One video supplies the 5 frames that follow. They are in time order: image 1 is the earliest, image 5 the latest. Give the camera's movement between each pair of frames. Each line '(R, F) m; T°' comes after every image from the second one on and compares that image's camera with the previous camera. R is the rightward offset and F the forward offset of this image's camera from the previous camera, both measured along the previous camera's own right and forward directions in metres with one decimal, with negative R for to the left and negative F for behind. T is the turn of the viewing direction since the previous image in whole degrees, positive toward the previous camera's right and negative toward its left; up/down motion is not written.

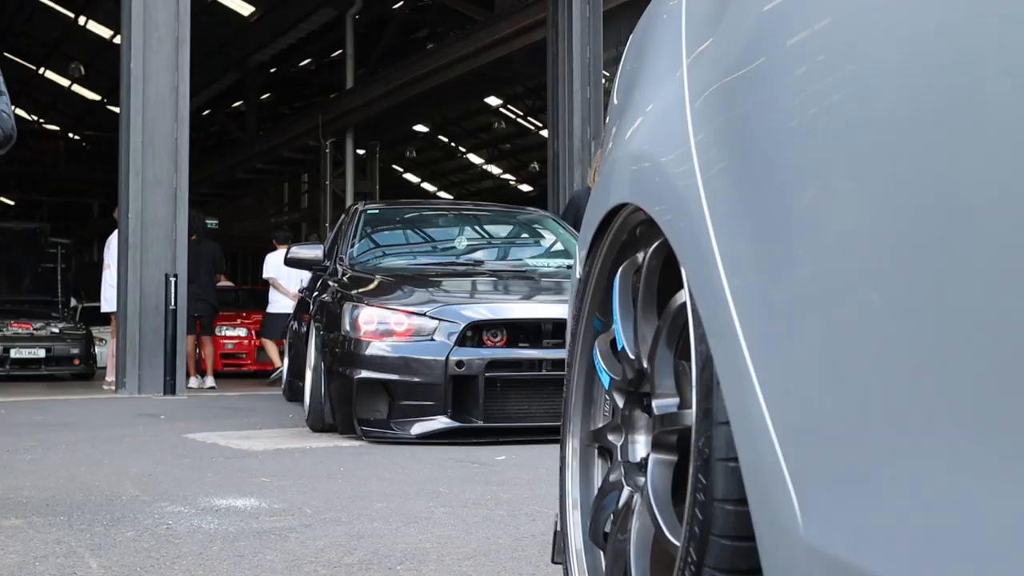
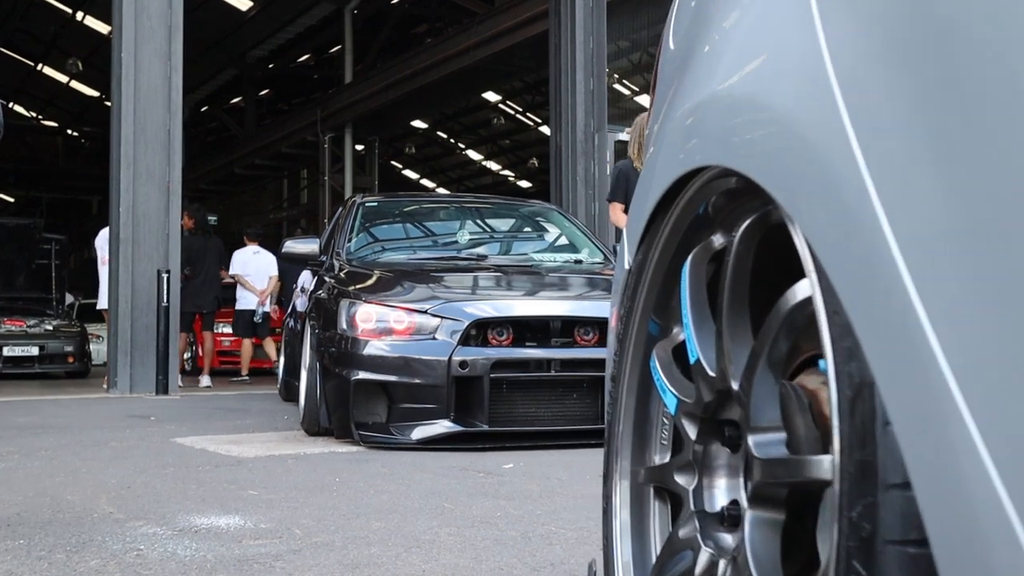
(0.0, +0.4) m; 0°
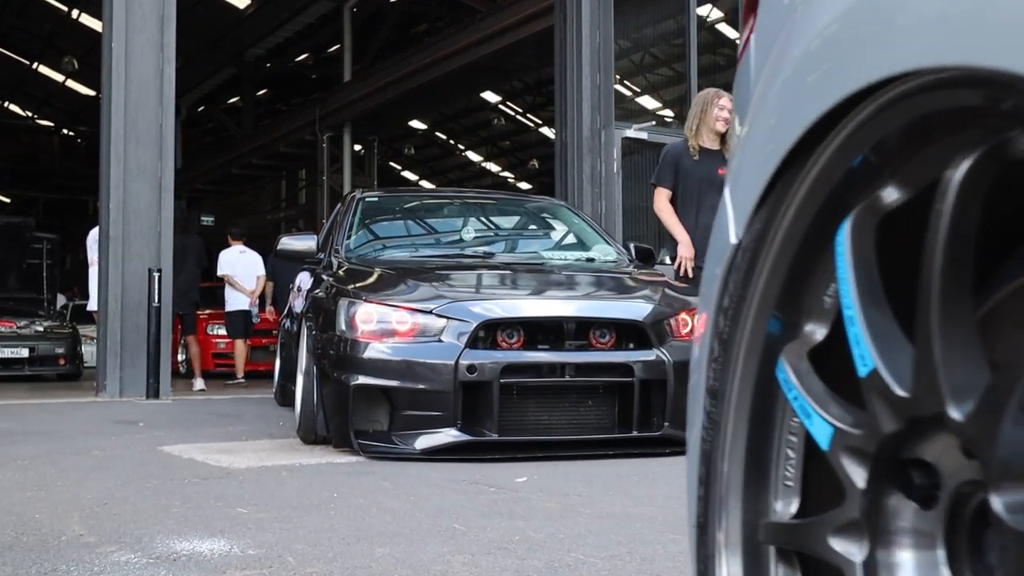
(-0.1, +0.4) m; 0°
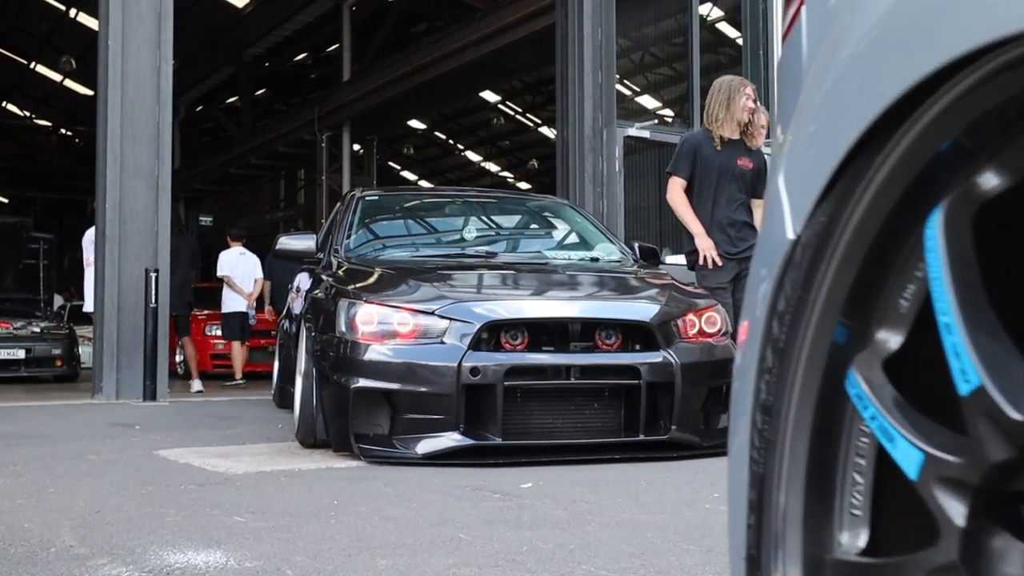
(0.0, +0.1) m; 0°
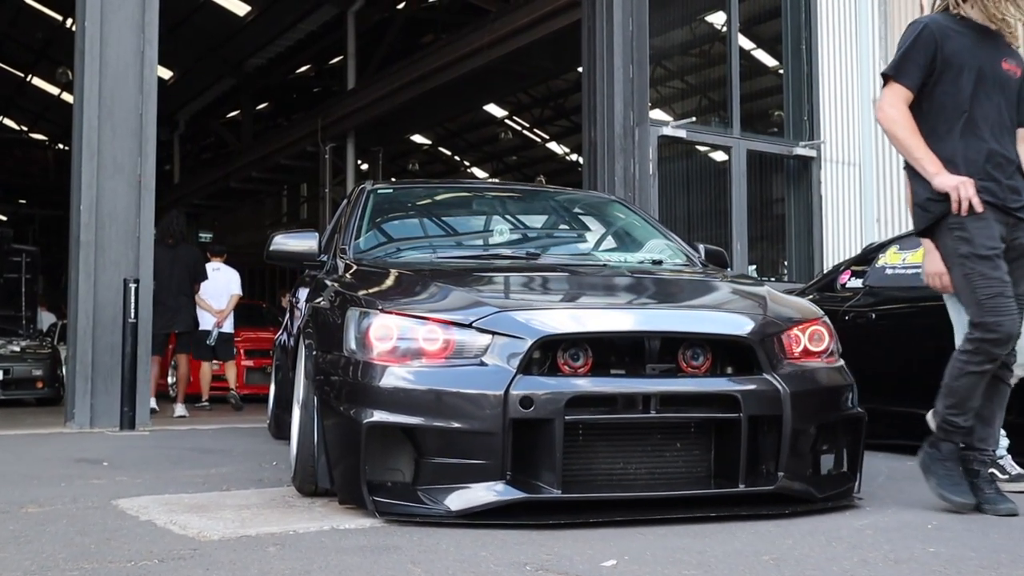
(-0.2, +1.2) m; 0°
